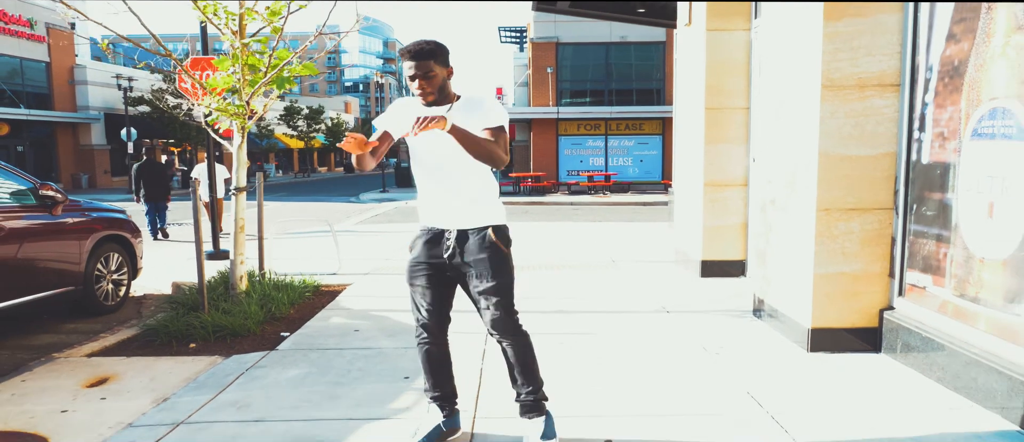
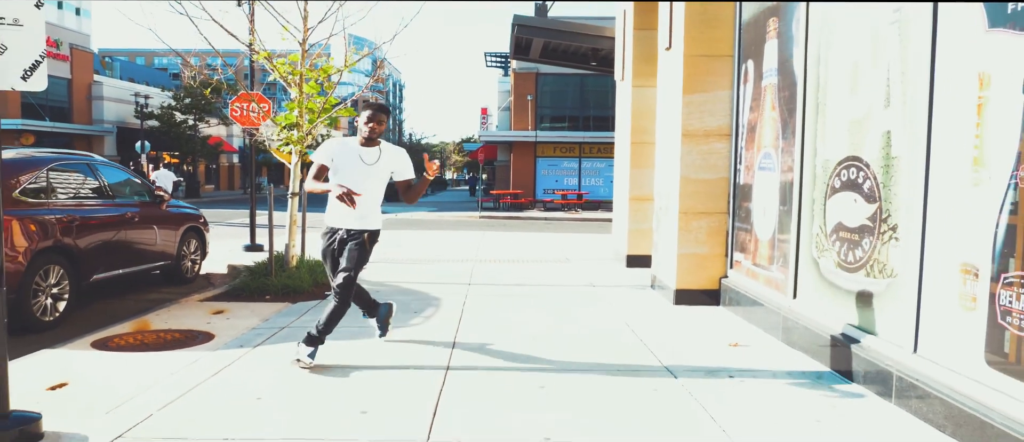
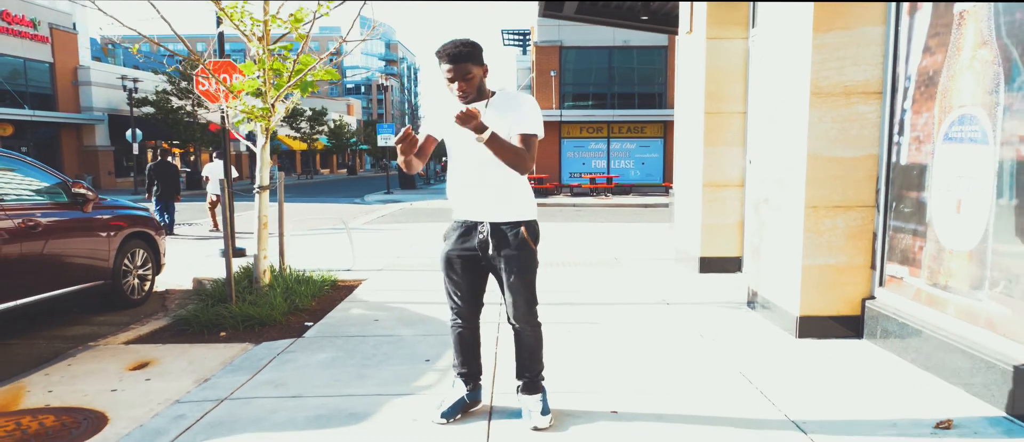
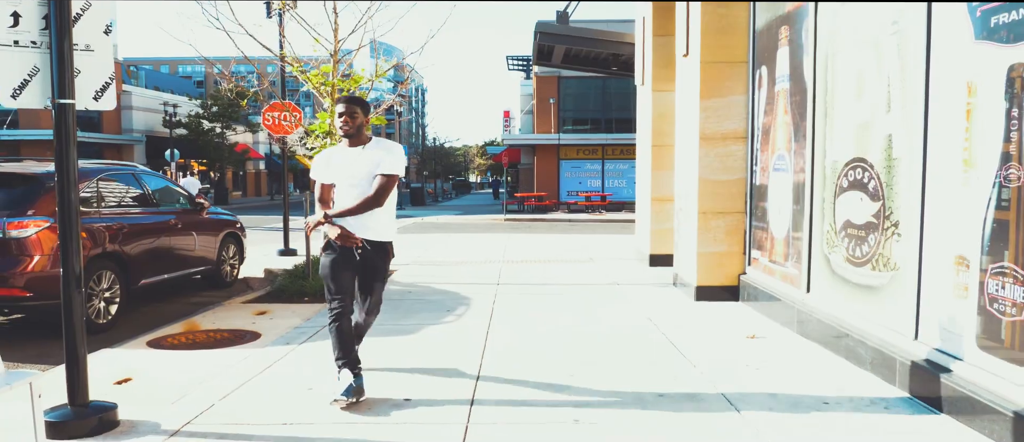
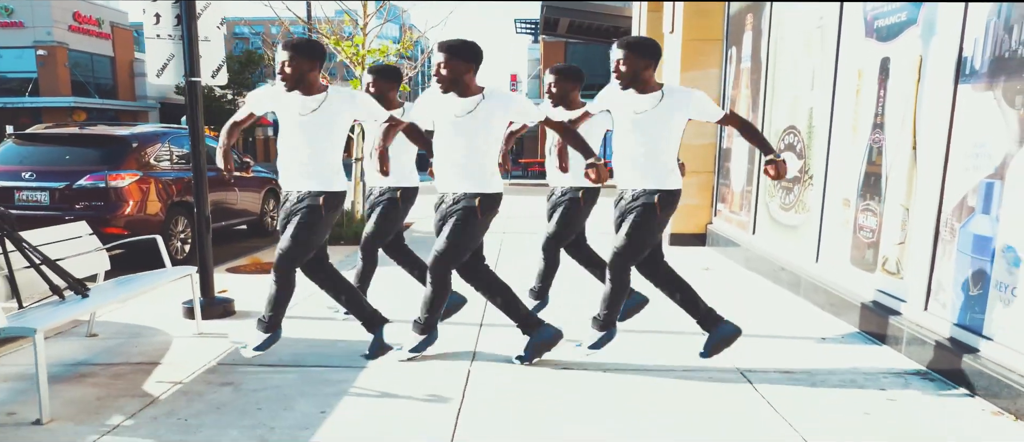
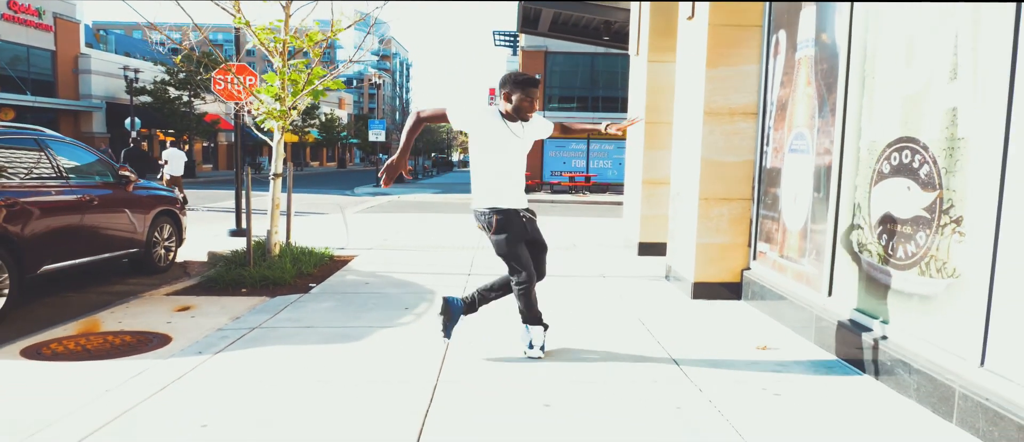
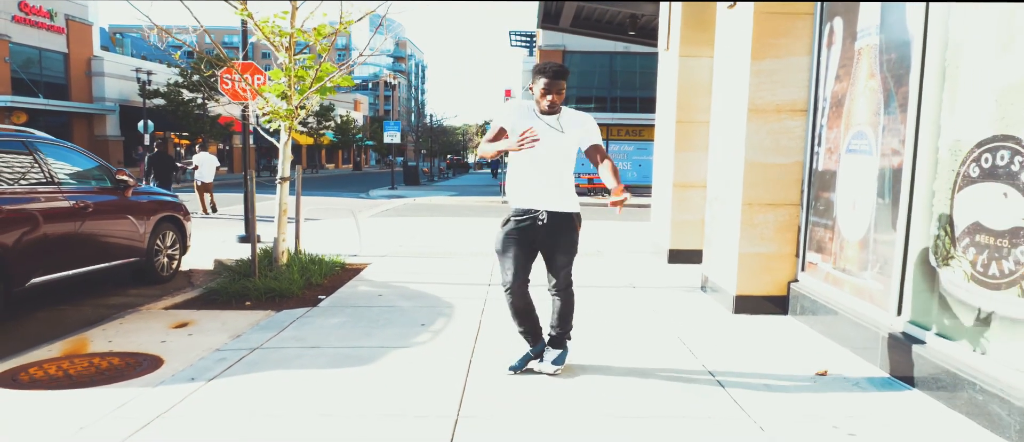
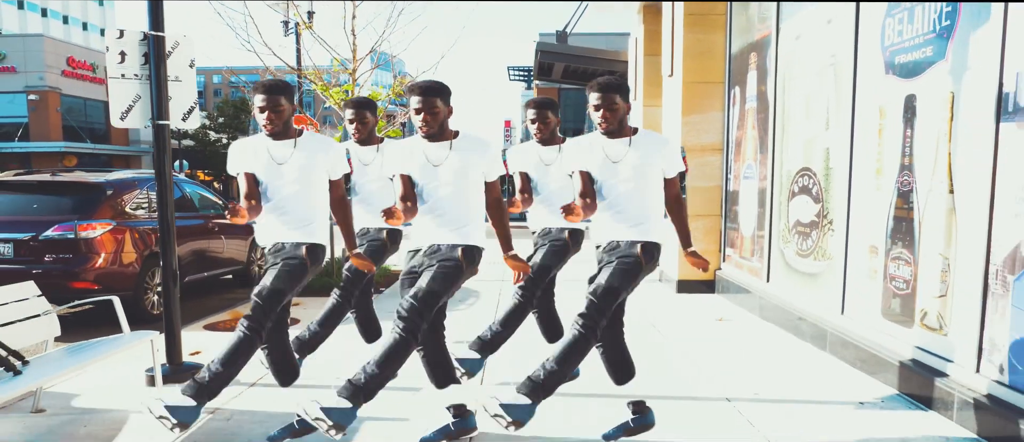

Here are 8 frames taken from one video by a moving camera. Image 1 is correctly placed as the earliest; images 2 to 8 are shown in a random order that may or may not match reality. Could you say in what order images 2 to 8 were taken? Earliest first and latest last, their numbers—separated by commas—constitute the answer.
3, 7, 6, 2, 4, 8, 5
